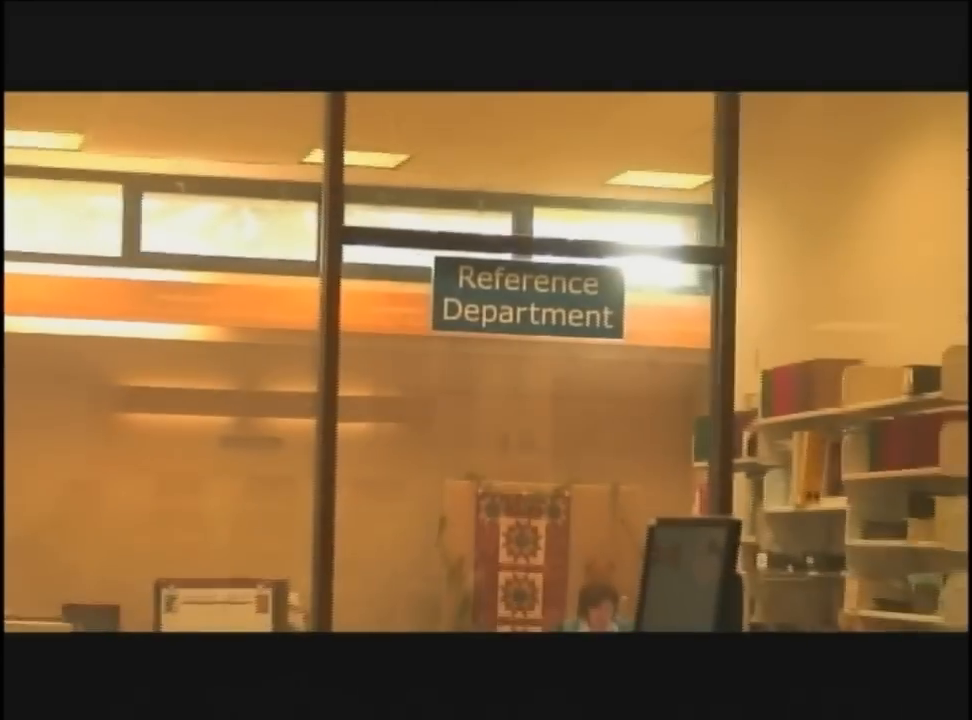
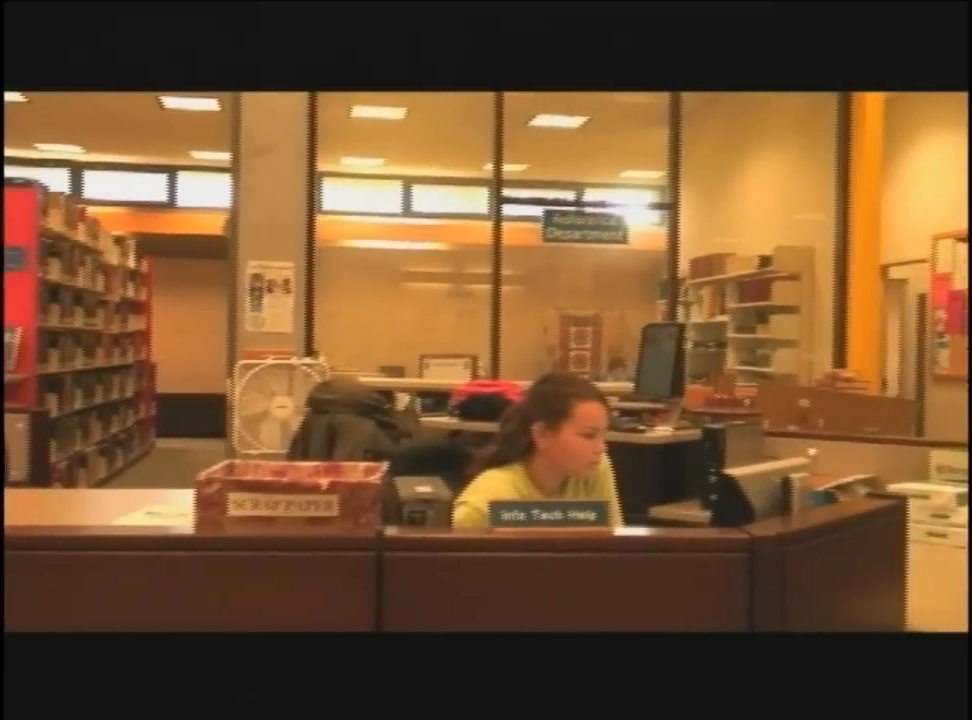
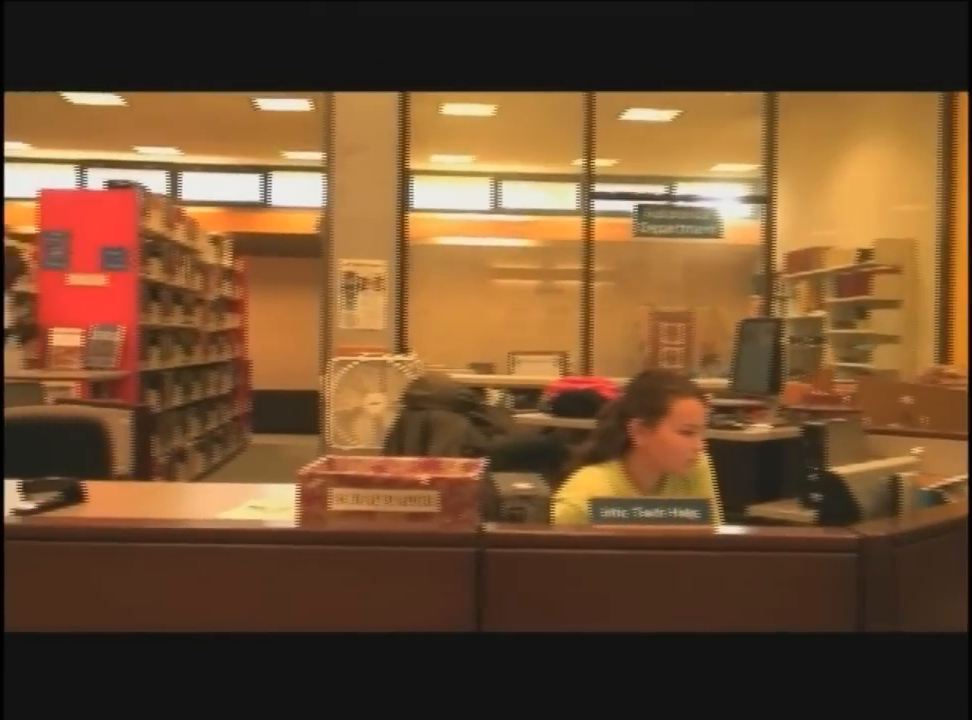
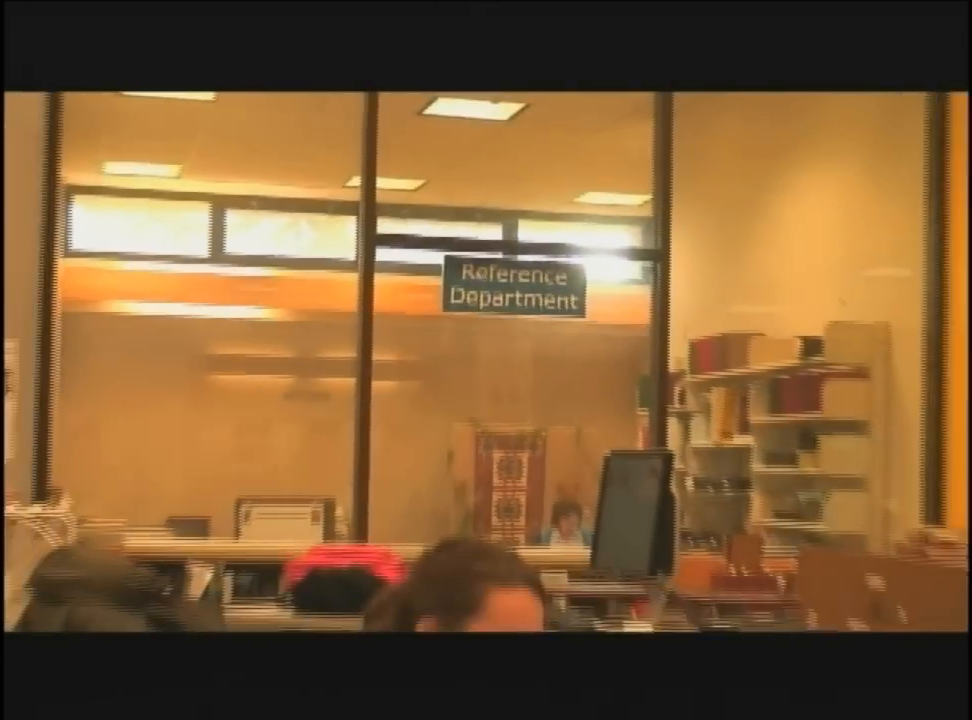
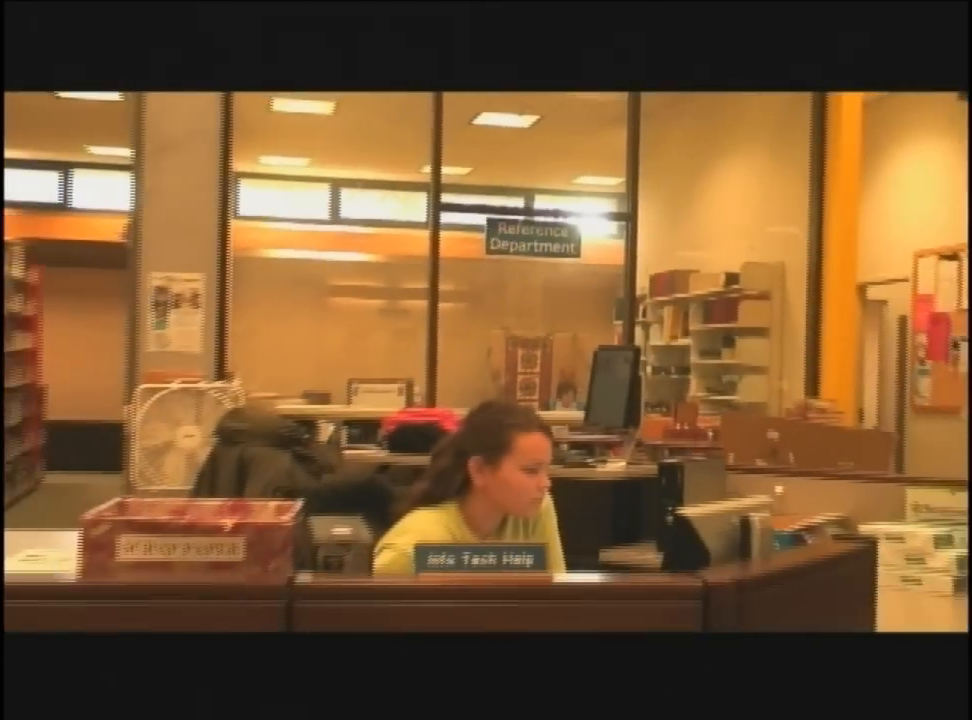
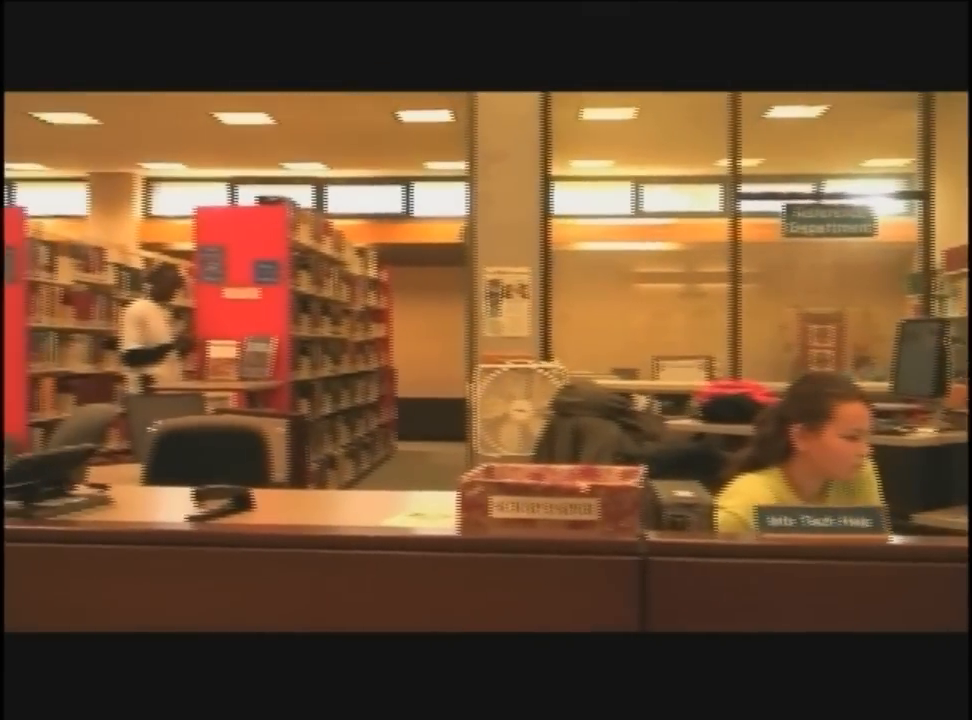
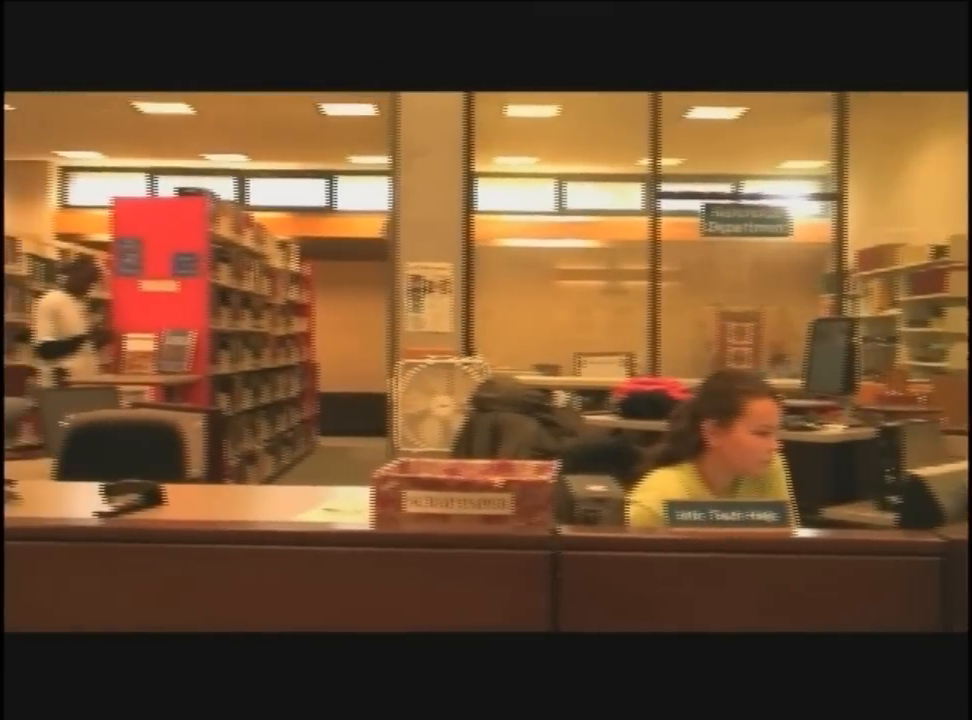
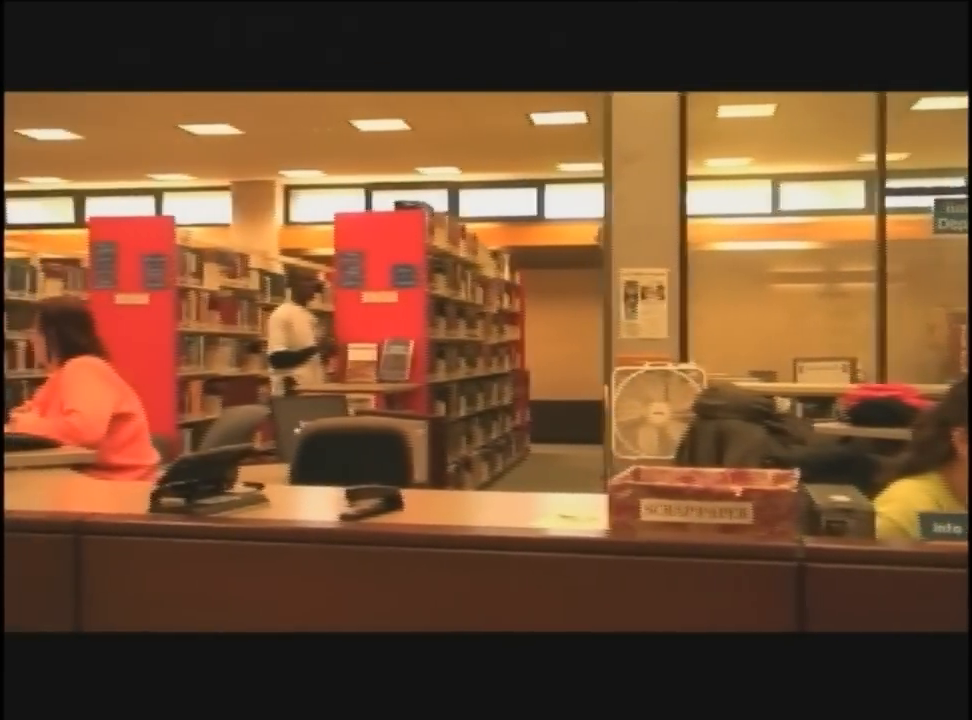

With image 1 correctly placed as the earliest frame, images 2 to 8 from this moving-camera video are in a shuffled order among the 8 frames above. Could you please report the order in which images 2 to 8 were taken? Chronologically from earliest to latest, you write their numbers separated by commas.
4, 5, 2, 3, 7, 6, 8
